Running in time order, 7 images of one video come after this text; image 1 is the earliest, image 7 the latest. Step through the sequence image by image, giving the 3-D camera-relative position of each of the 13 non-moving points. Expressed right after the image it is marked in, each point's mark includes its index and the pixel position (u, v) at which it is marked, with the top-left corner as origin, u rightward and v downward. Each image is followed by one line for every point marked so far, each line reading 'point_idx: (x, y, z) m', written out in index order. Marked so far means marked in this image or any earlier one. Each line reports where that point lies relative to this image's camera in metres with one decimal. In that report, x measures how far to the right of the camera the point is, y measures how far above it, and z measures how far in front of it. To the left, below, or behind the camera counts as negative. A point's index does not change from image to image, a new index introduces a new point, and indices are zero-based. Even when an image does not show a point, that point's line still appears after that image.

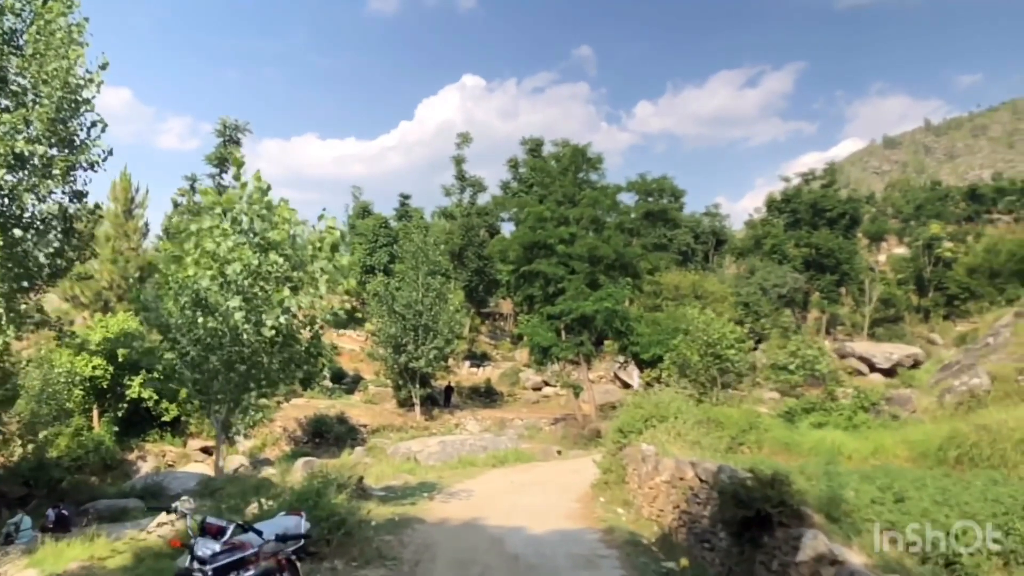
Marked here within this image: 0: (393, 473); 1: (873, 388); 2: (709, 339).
0: (-2.3, -3.6, +15.3) m
1: (+7.6, -2.0, +16.5) m
2: (+4.3, -1.1, +17.1) m
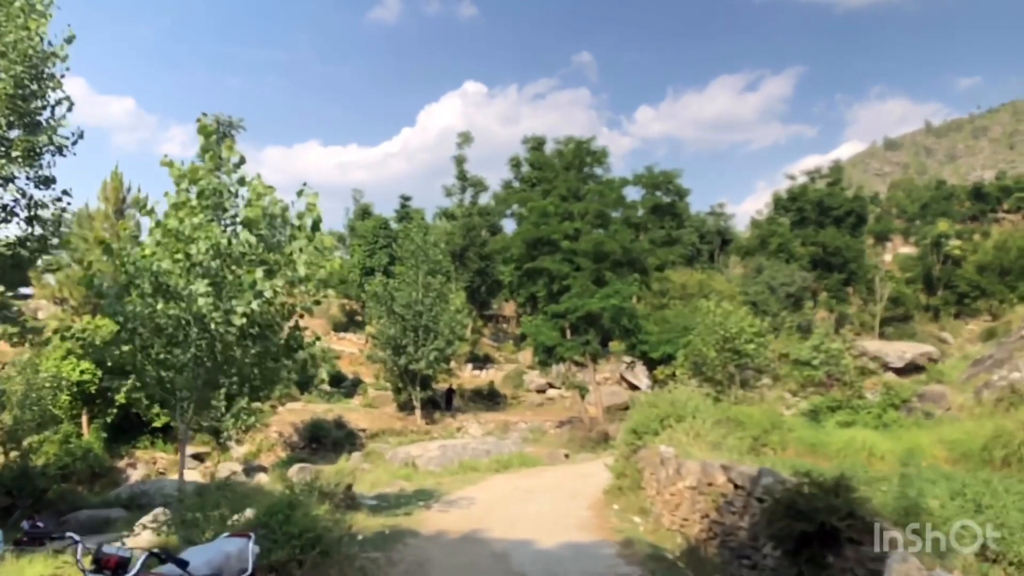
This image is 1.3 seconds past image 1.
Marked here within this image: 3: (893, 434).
0: (-2.2, -3.4, +14.3) m
1: (+7.6, -1.8, +15.5) m
2: (+4.3, -0.9, +16.0) m
3: (+6.1, -2.3, +12.8) m
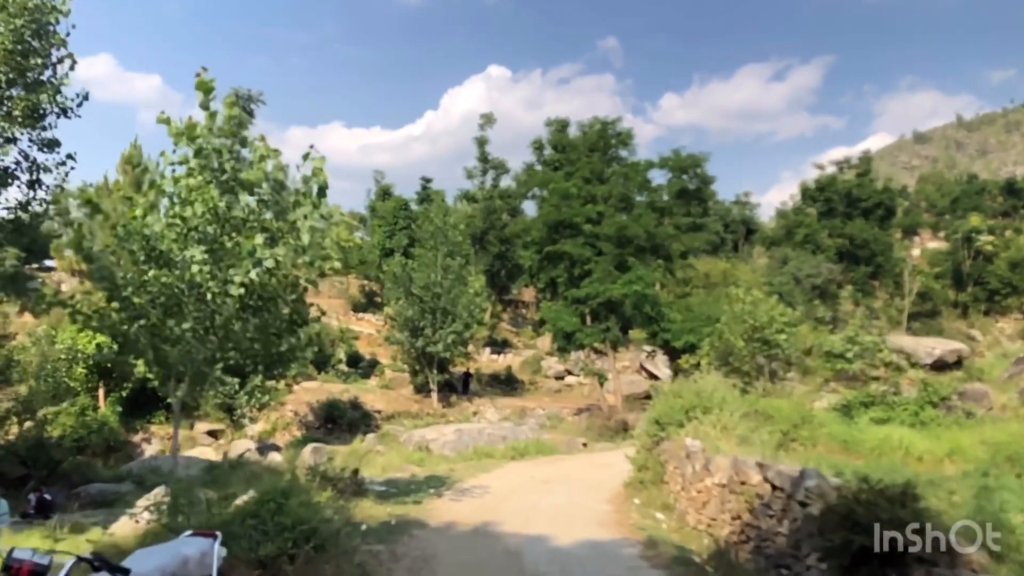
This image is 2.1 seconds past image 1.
0: (-1.9, -3.1, +13.8) m
1: (+8.0, -1.7, +14.8) m
2: (+4.7, -0.7, +15.4) m
3: (+6.3, -2.2, +12.1) m
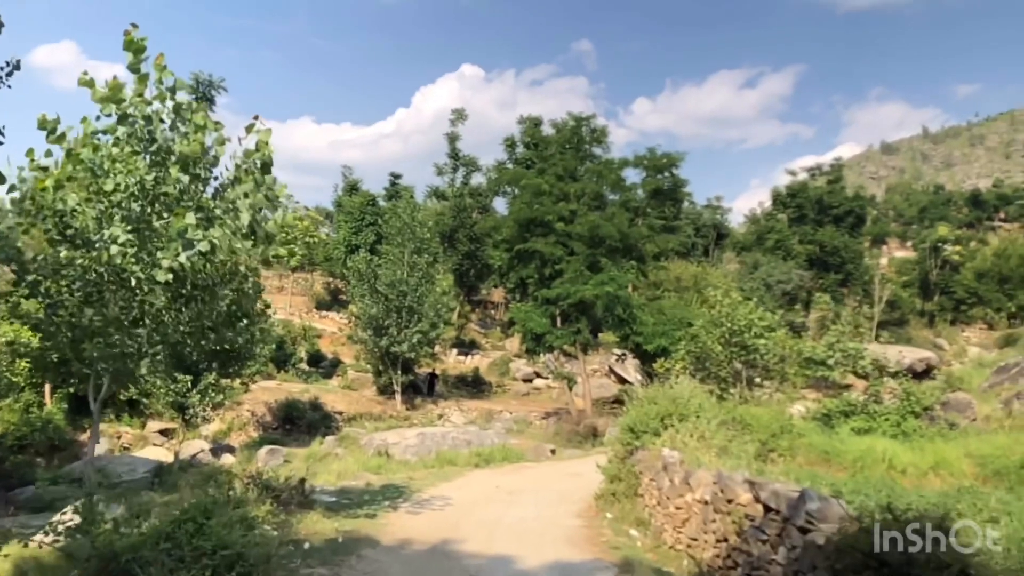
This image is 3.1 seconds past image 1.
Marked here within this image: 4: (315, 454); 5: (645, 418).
0: (-2.5, -3.0, +13.0) m
1: (+7.4, -1.8, +14.3) m
2: (+4.1, -0.7, +14.8) m
3: (+5.8, -2.3, +11.5) m
4: (-4.9, -4.1, +19.7) m
5: (+1.8, -1.8, +11.0) m
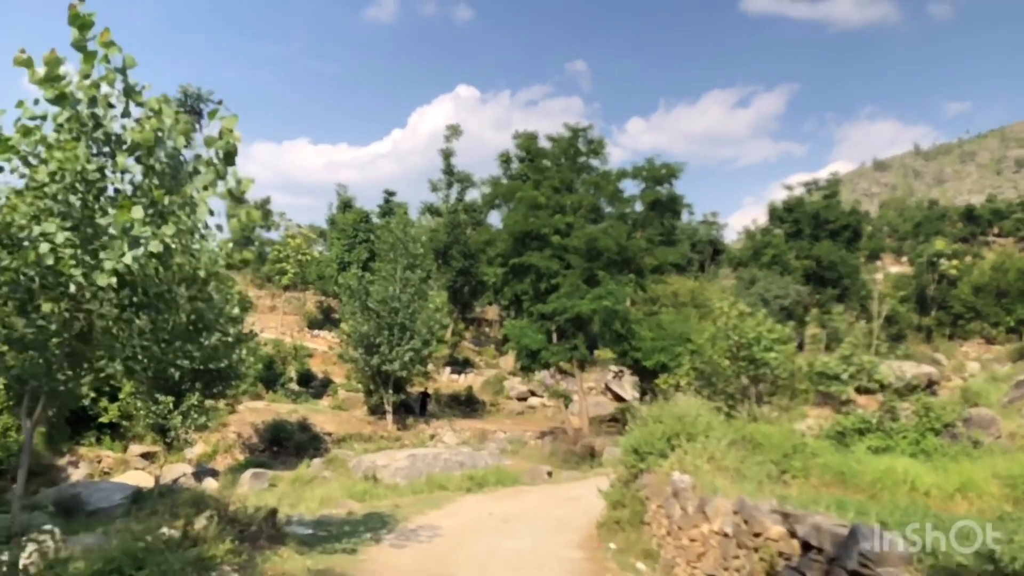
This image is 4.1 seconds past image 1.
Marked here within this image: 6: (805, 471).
0: (-2.6, -3.2, +12.1) m
1: (+7.3, -2.0, +13.6) m
2: (+4.0, -0.9, +14.0) m
3: (+5.8, -2.4, +10.8) m
4: (-5.0, -4.5, +18.8) m
5: (+1.8, -1.9, +10.2) m
6: (+4.0, -2.5, +10.7) m
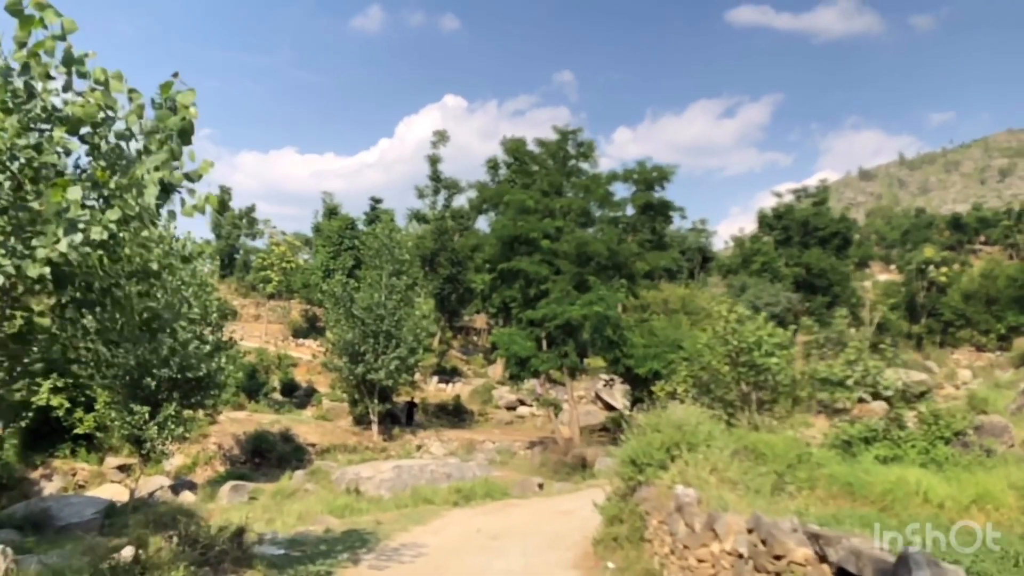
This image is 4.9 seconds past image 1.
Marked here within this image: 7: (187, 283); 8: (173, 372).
0: (-2.7, -3.2, +11.4) m
1: (+7.1, -2.0, +13.0) m
2: (+3.8, -1.0, +13.5) m
3: (+5.6, -2.4, +10.2) m
4: (-5.2, -4.6, +18.0) m
5: (+1.6, -1.9, +9.6) m
6: (+3.8, -2.5, +10.2) m
7: (-8.2, +0.1, +20.0) m
8: (-8.1, -2.0, +19.0) m
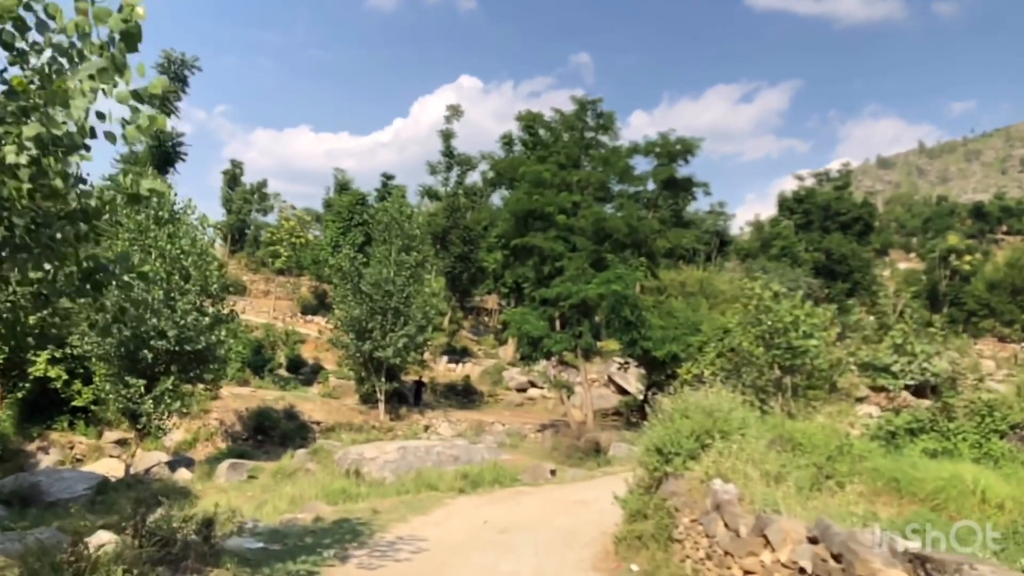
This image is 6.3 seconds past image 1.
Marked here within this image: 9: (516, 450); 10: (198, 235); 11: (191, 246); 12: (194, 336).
0: (-2.6, -2.8, +10.5) m
1: (+7.3, -1.7, +12.0) m
2: (+4.0, -0.6, +12.5) m
3: (+5.8, -2.1, +9.2) m
4: (-5.0, -3.9, +17.2) m
5: (+1.8, -1.6, +8.6) m
6: (+4.0, -2.2, +9.2) m
7: (-7.8, +0.9, +19.1) m
8: (-7.8, -1.3, +18.2) m
9: (+0.1, -3.9, +19.0) m
10: (-7.7, +1.3, +19.6) m
11: (-7.8, +1.0, +19.3) m
12: (-7.4, -1.1, +18.6) m
